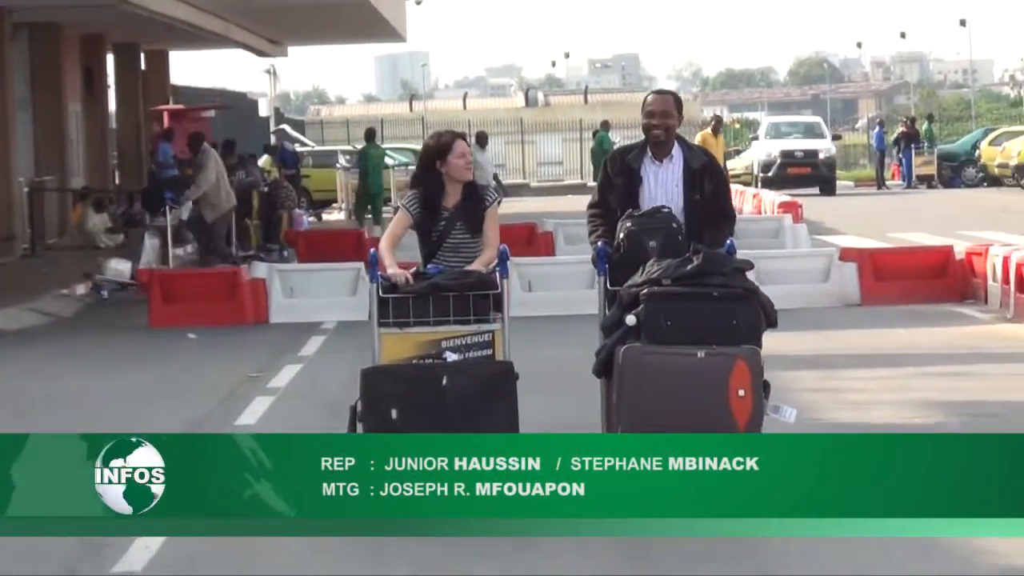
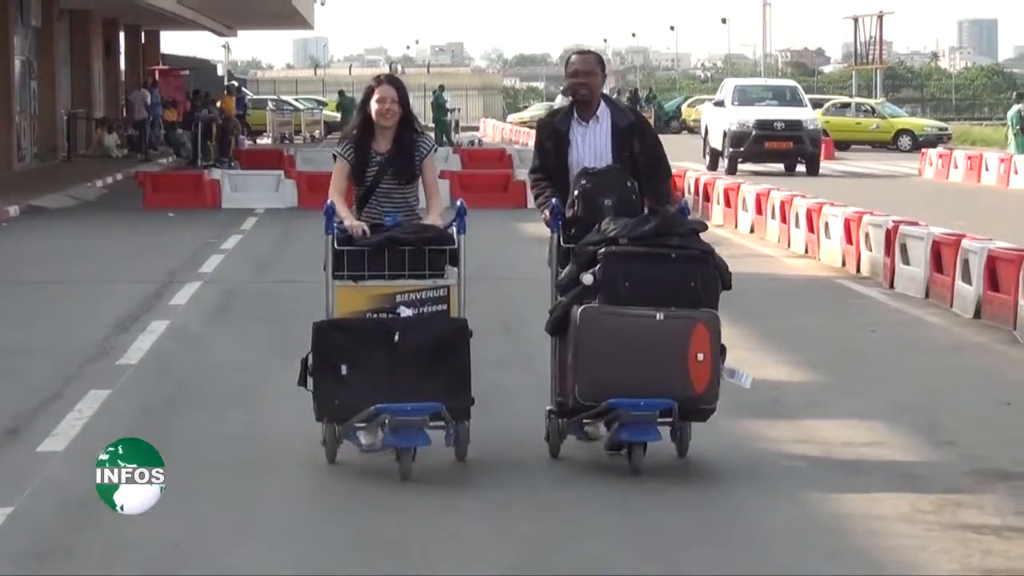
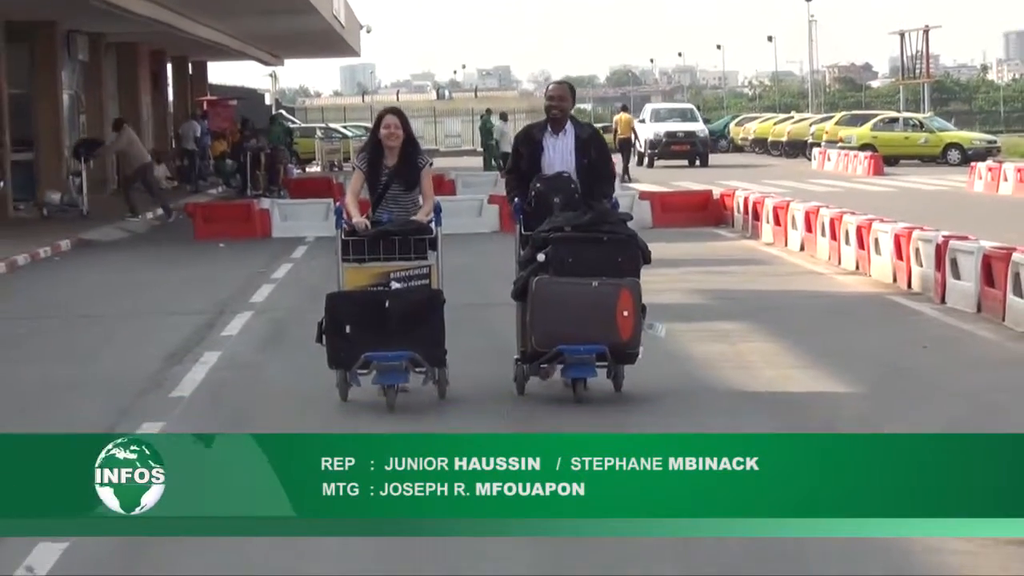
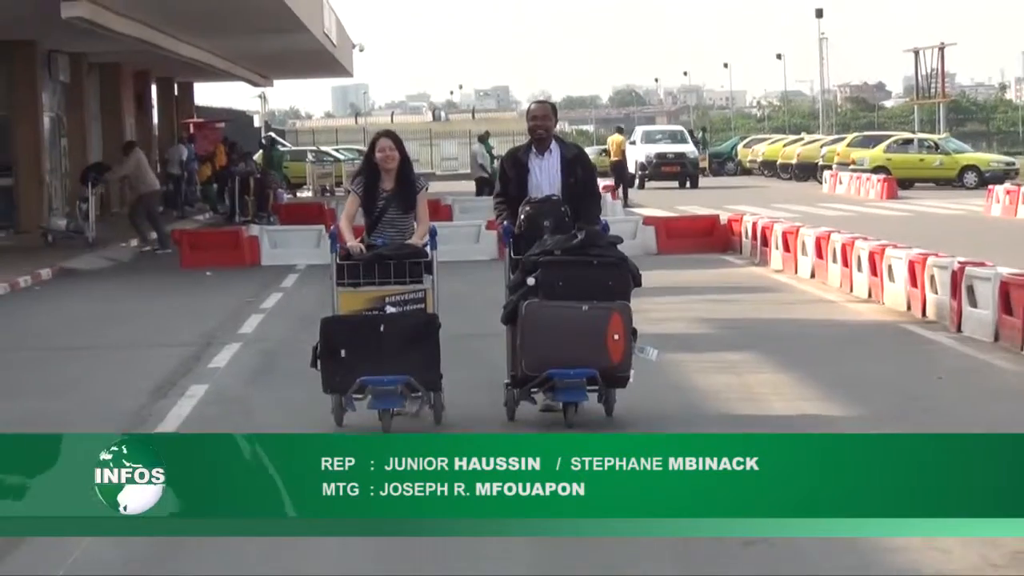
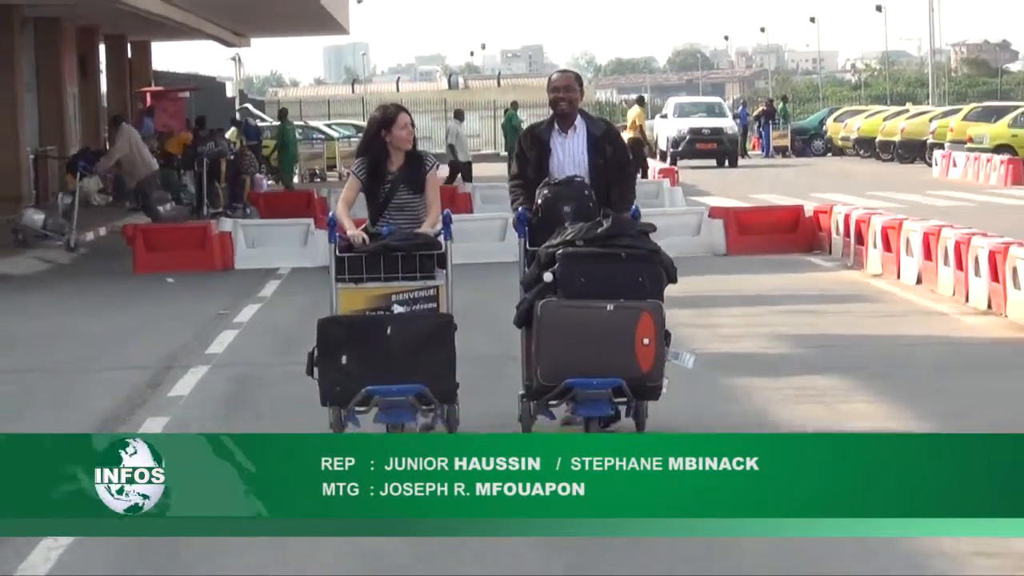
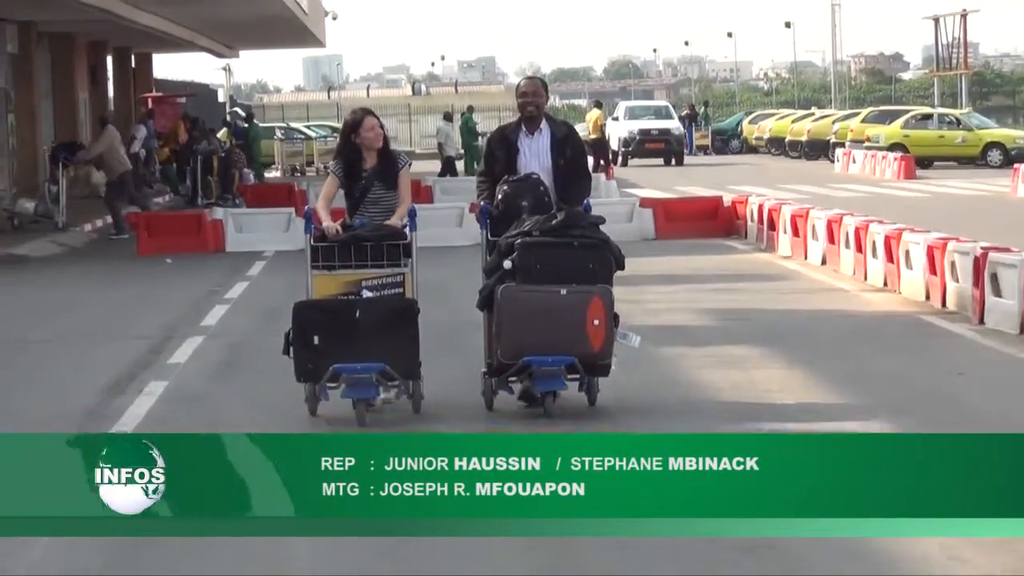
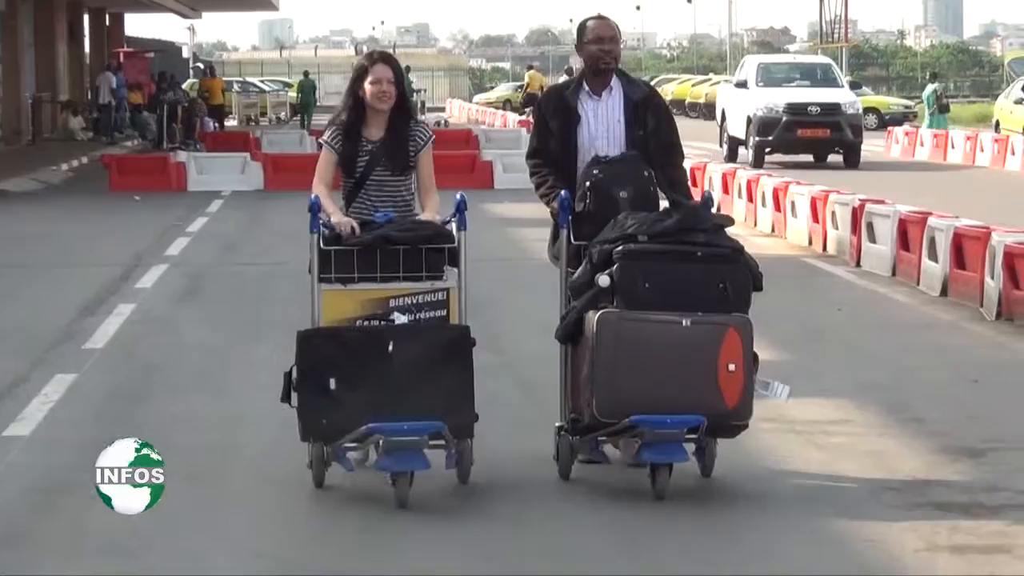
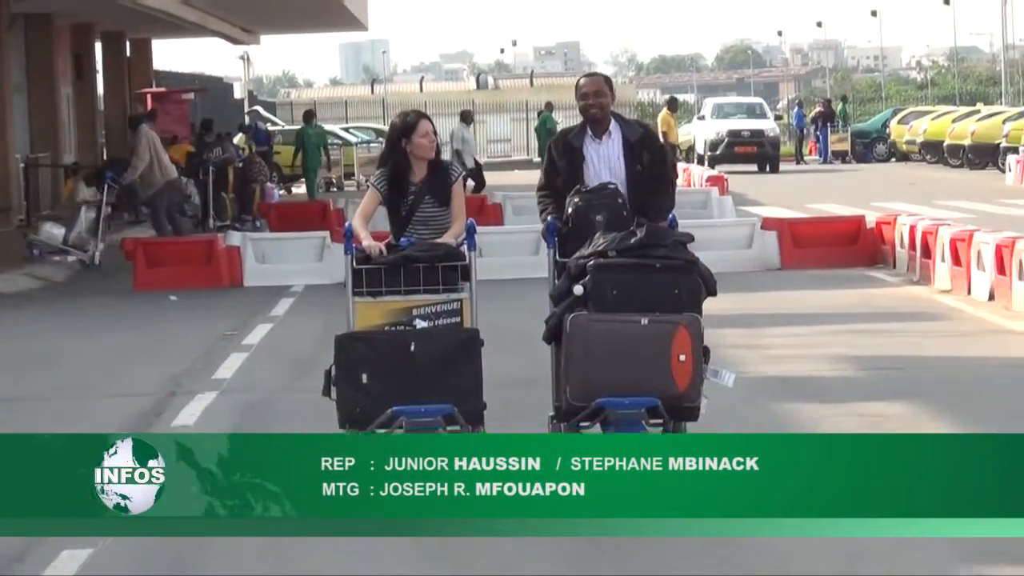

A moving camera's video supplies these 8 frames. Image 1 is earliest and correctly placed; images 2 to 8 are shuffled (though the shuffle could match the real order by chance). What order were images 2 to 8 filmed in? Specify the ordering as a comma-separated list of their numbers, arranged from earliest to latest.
8, 5, 6, 4, 3, 2, 7
